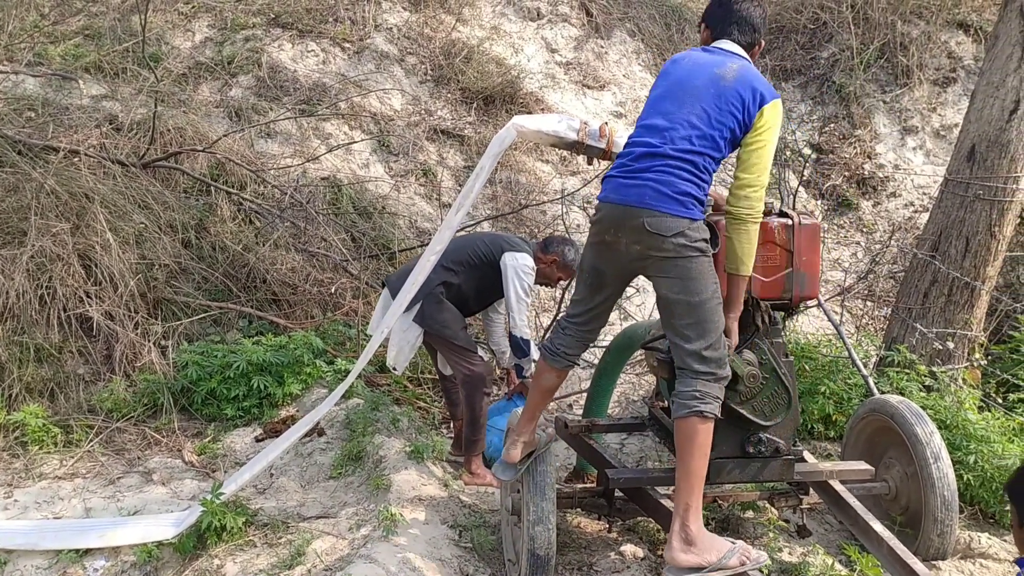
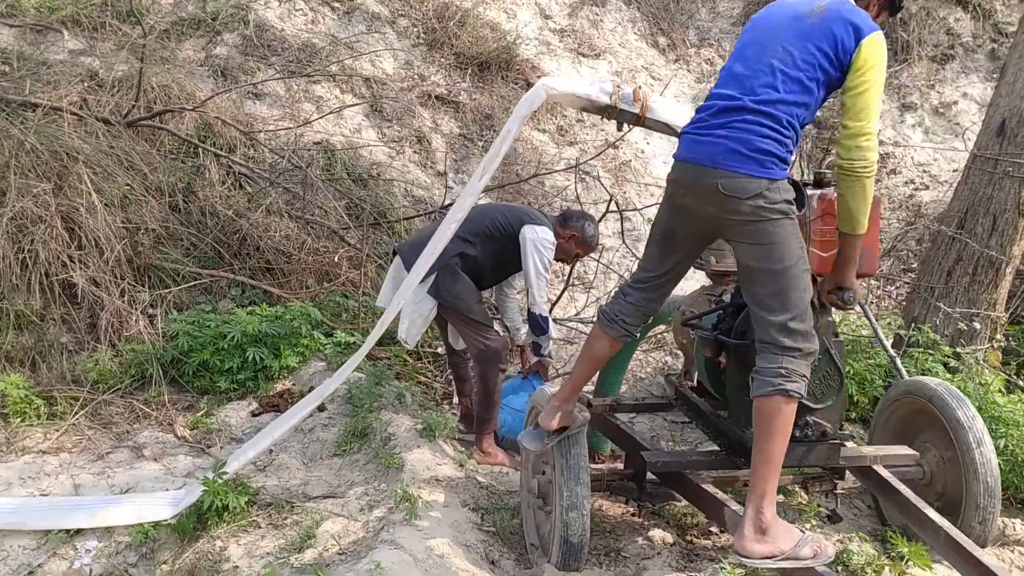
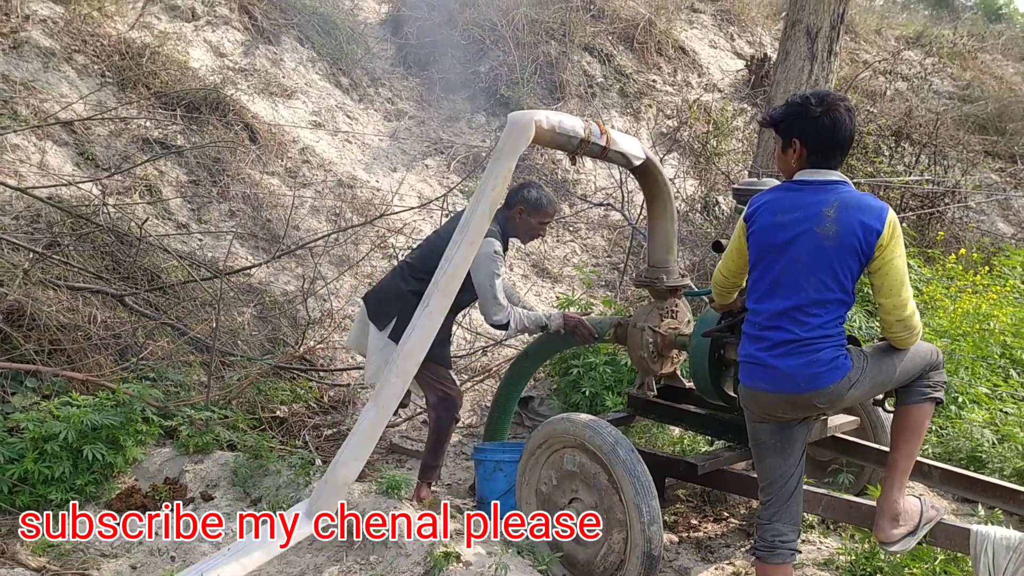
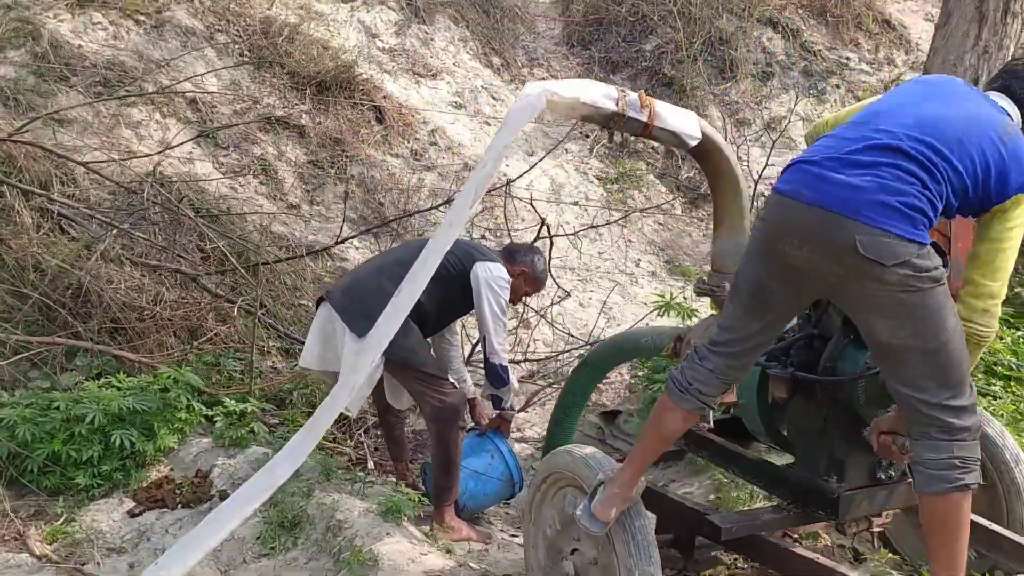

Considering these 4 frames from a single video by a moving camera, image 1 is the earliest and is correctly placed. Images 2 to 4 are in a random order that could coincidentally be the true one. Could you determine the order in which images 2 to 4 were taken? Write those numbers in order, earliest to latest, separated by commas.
2, 4, 3
